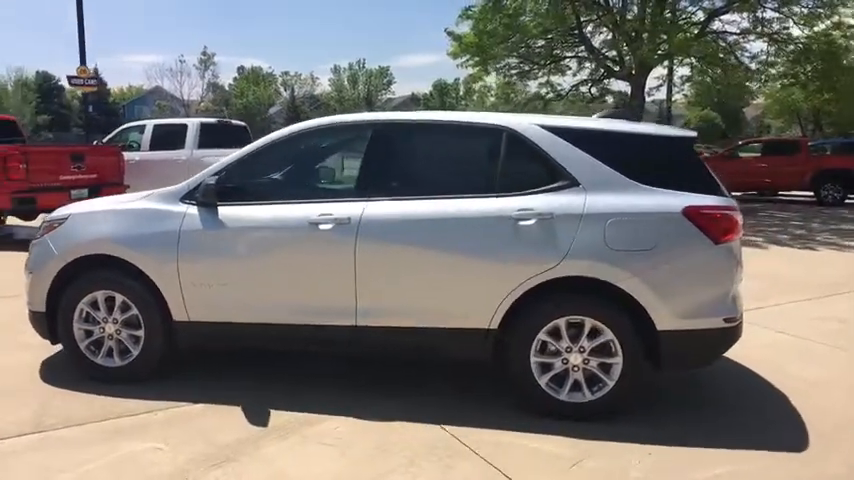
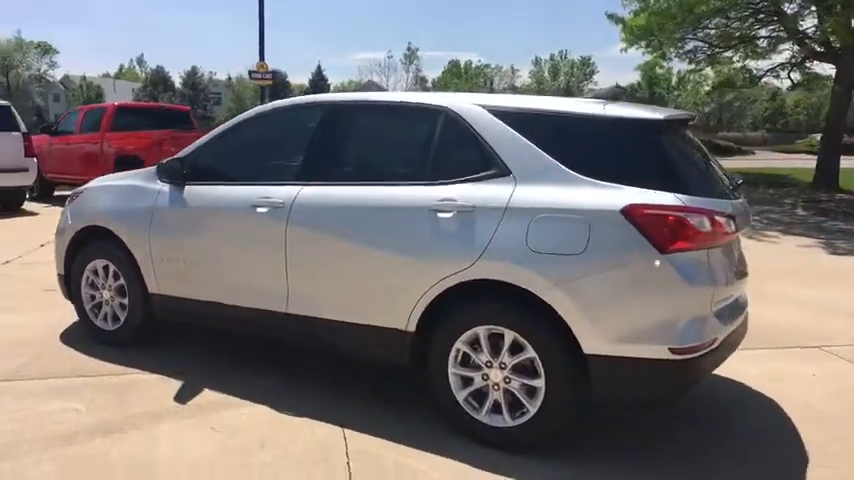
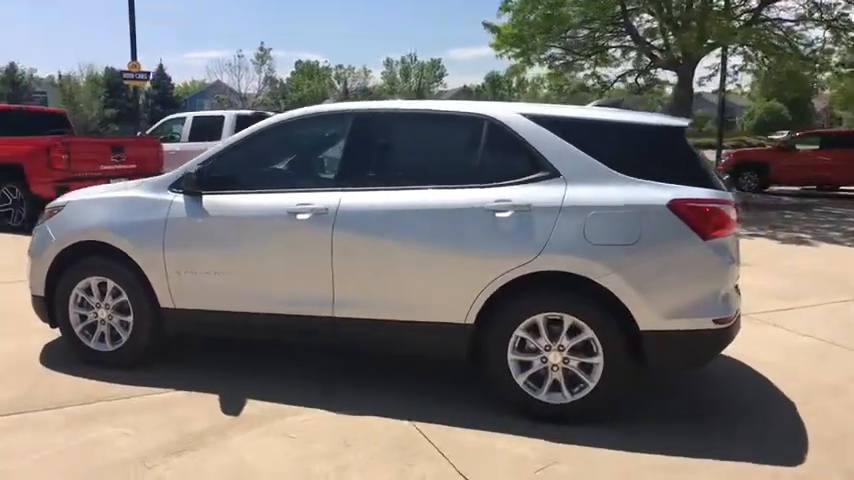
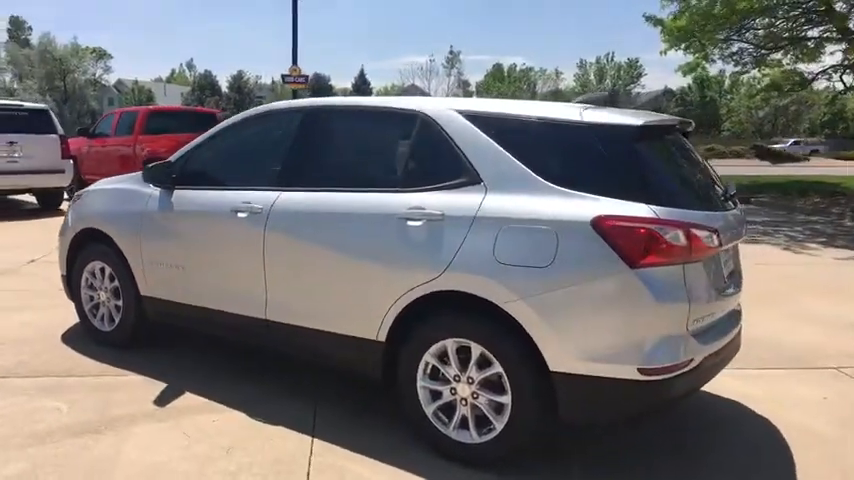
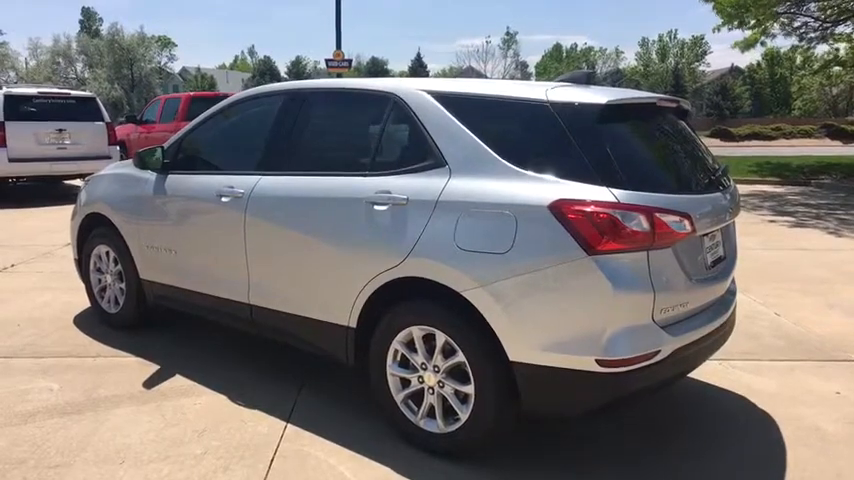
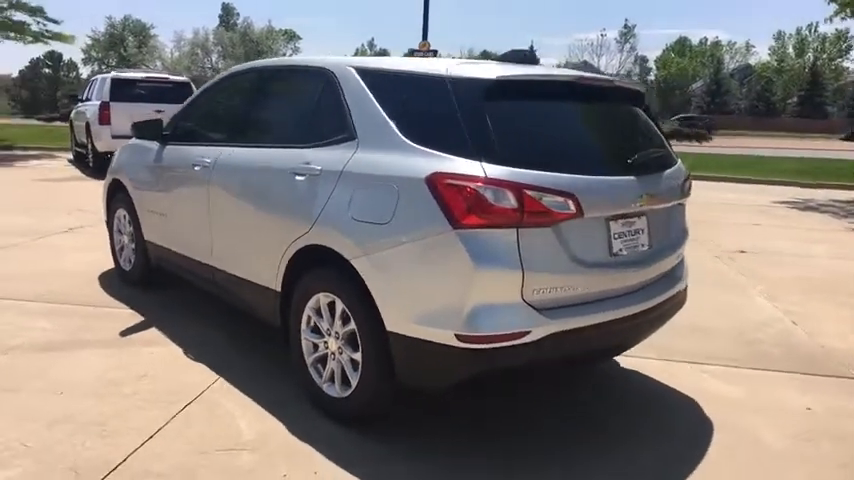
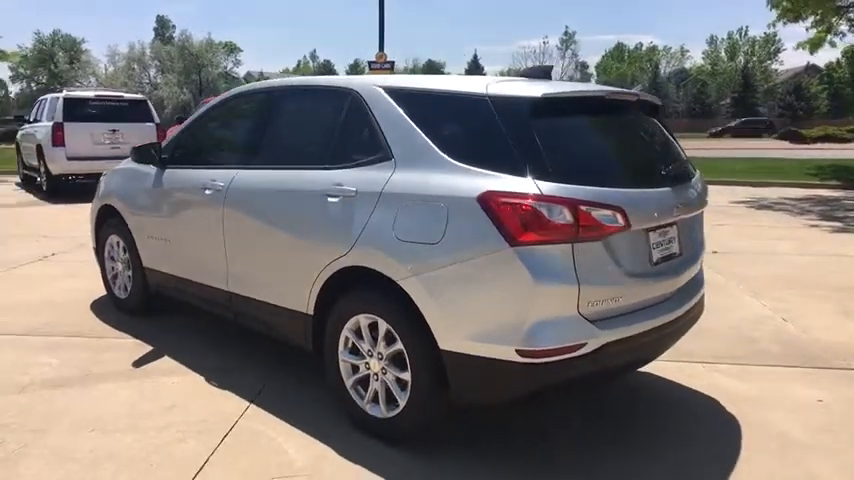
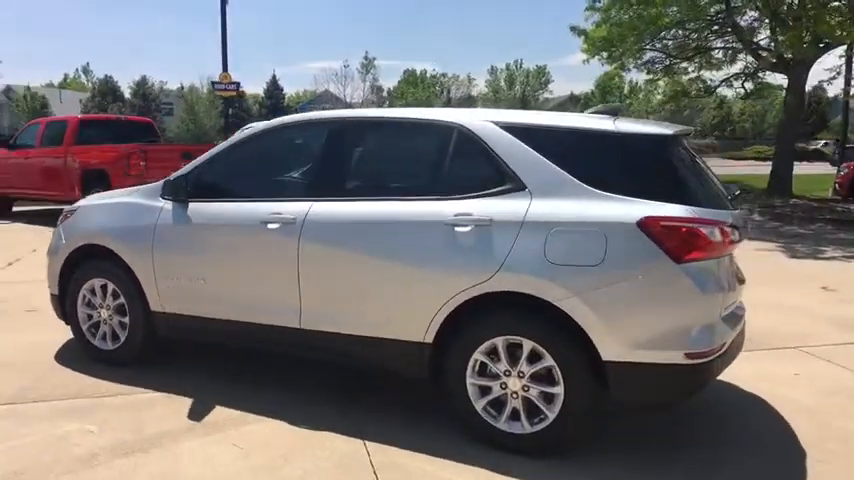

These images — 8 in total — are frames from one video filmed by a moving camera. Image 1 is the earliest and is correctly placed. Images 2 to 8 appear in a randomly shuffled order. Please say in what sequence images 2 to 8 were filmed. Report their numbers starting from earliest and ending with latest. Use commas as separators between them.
3, 8, 2, 4, 5, 7, 6
